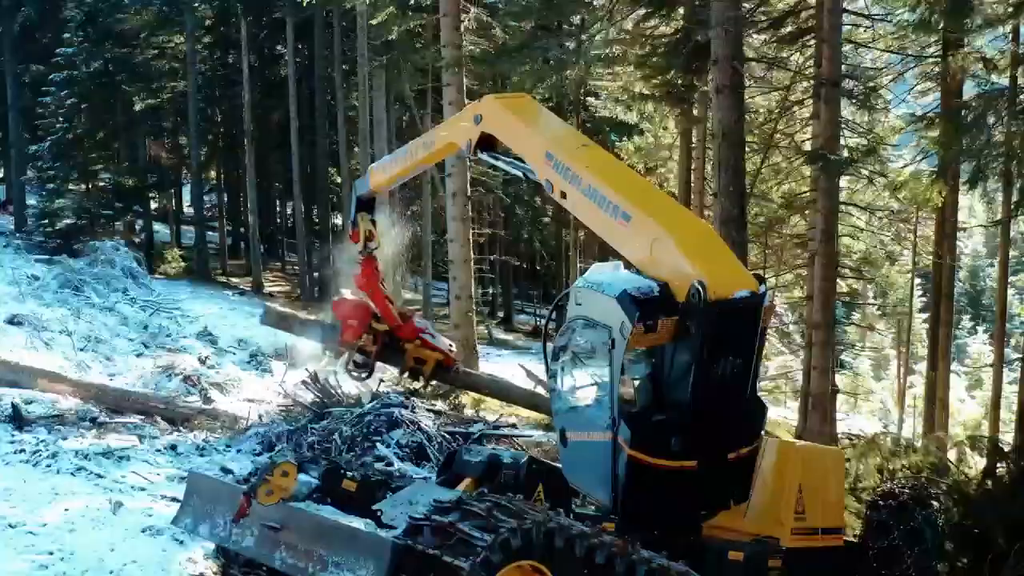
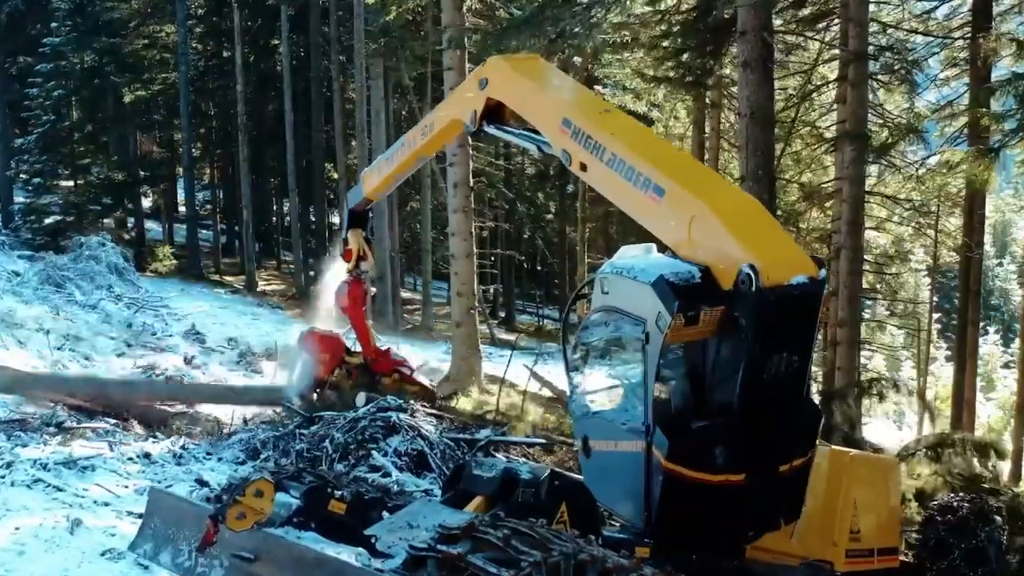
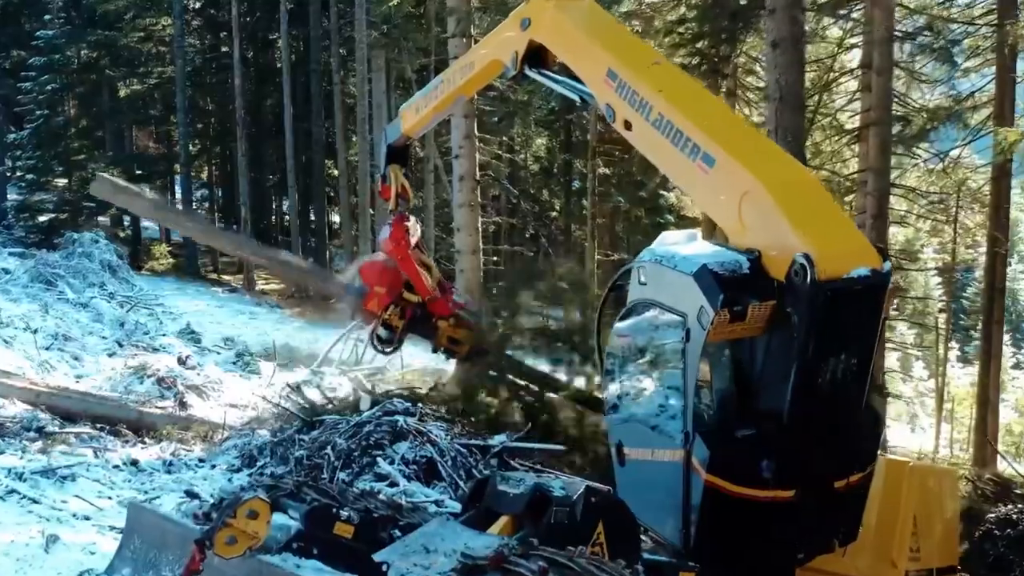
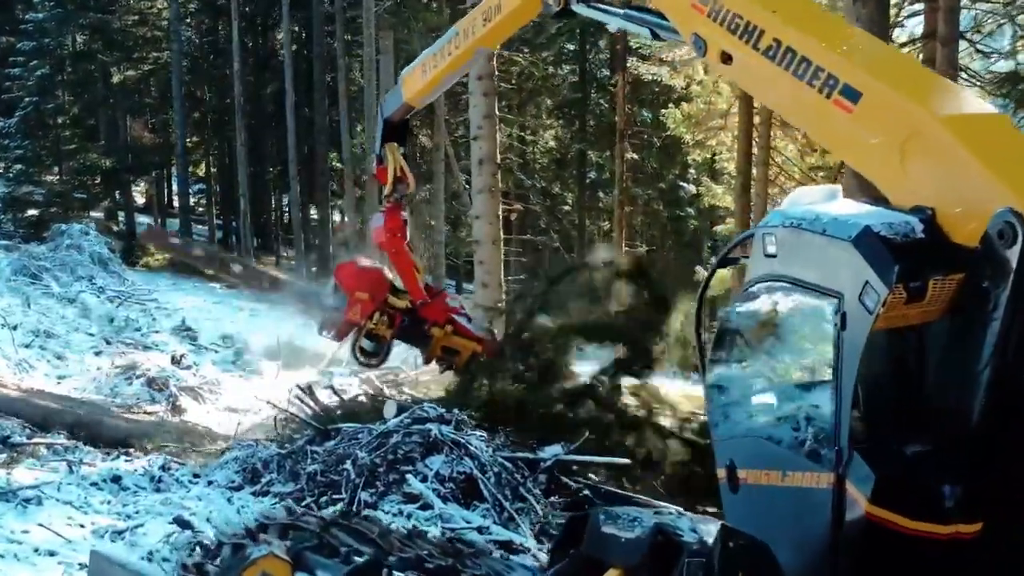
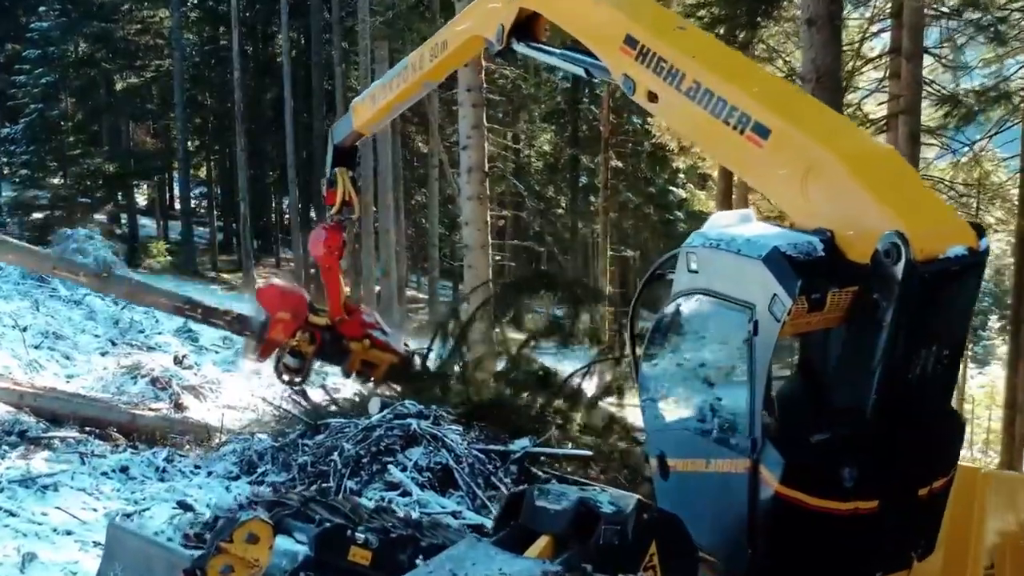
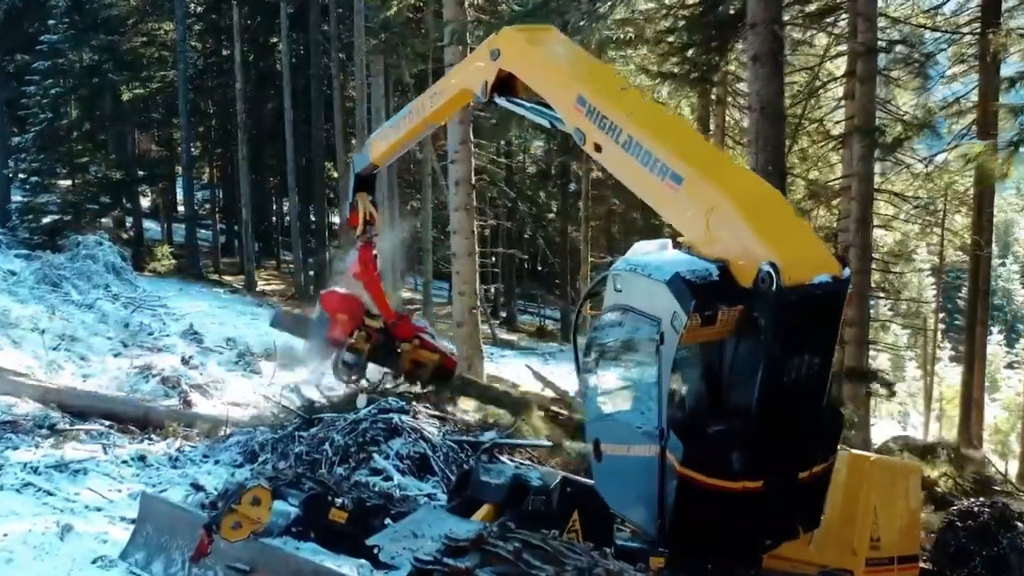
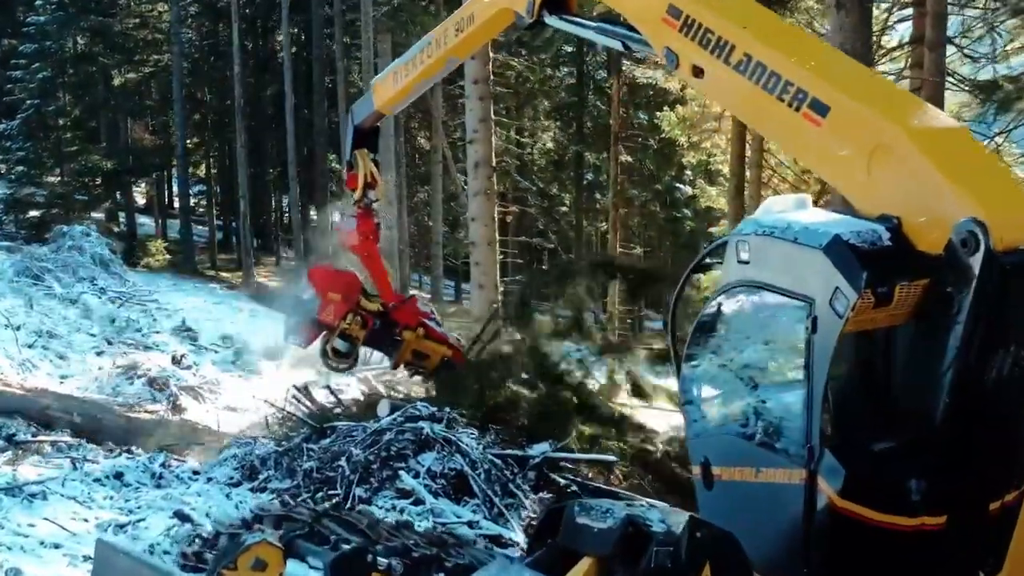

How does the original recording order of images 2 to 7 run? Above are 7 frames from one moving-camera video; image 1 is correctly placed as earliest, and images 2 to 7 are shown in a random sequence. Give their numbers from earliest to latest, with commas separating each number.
2, 6, 3, 5, 7, 4
